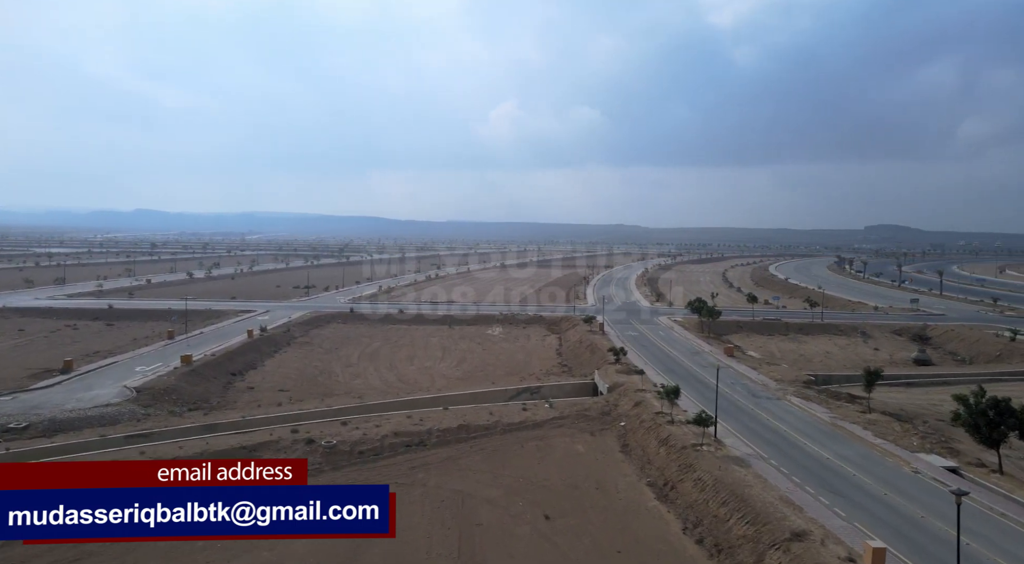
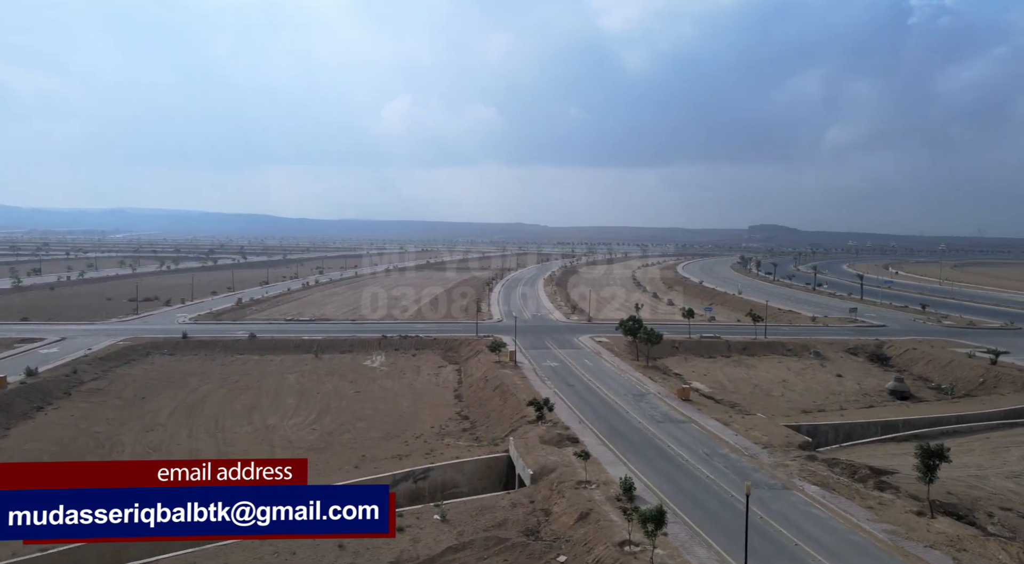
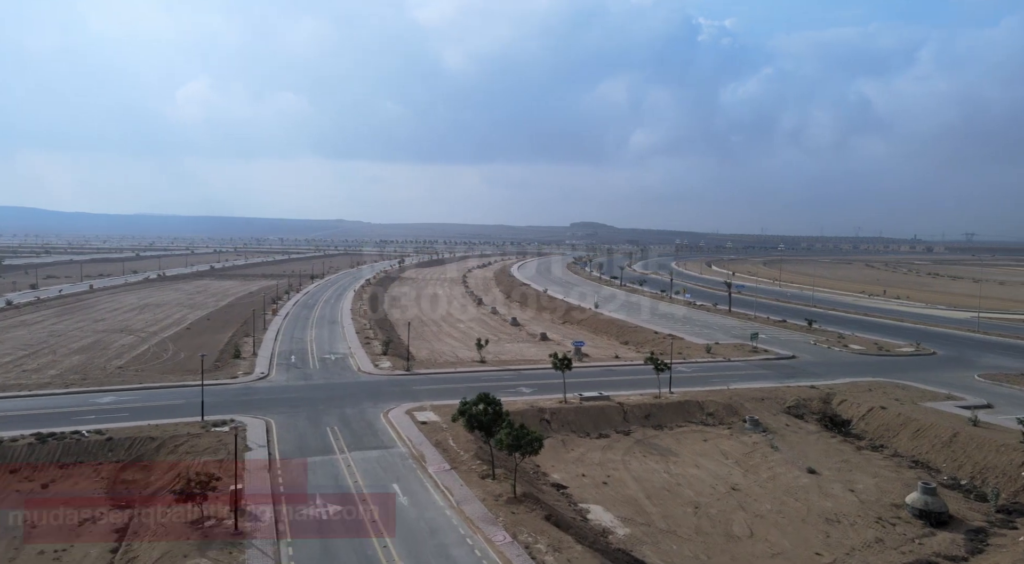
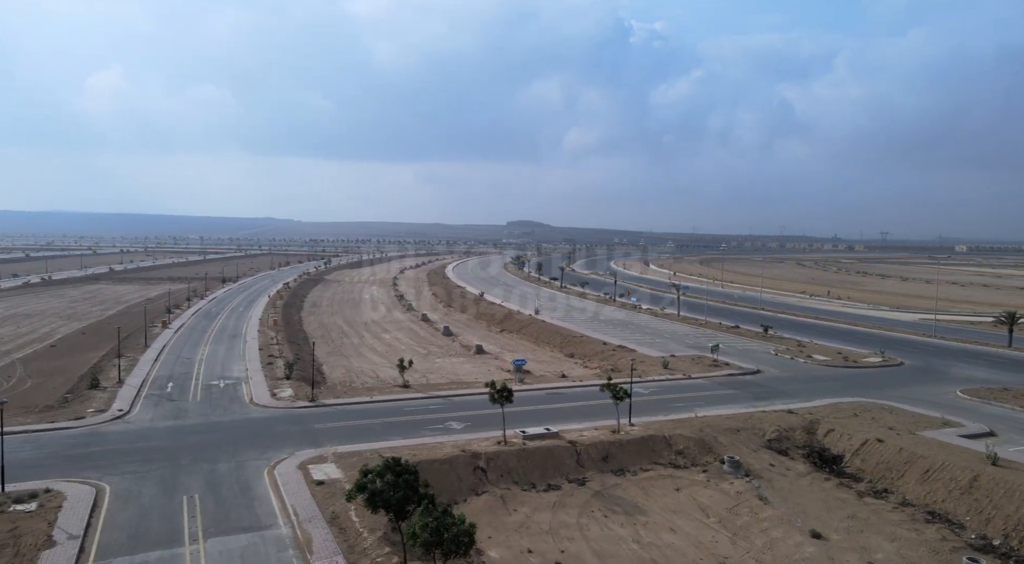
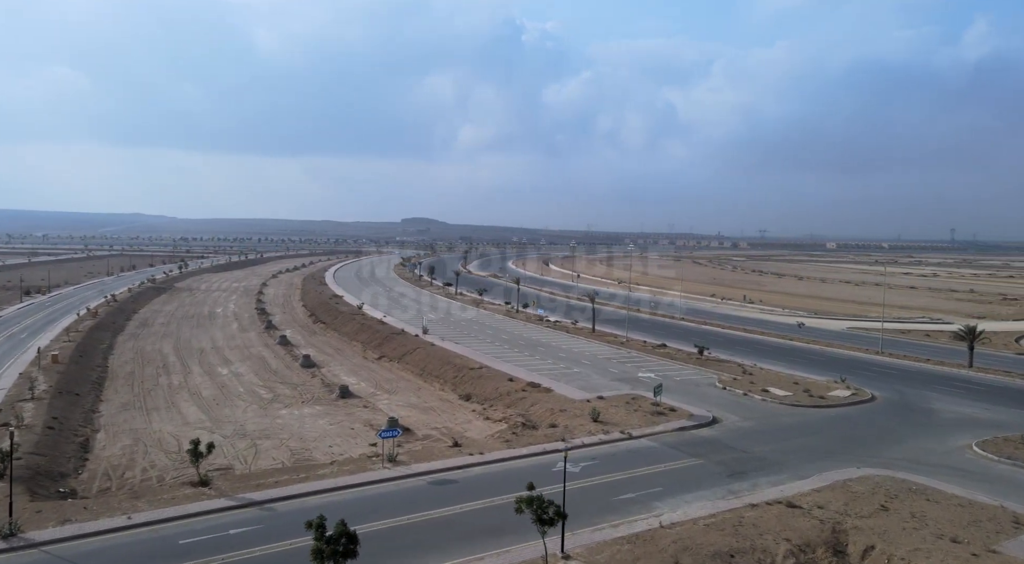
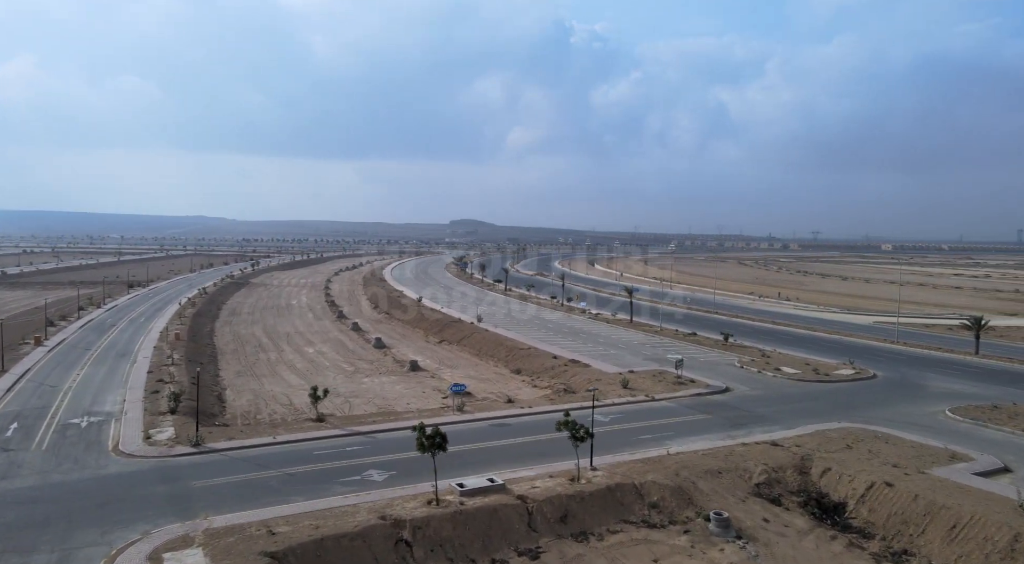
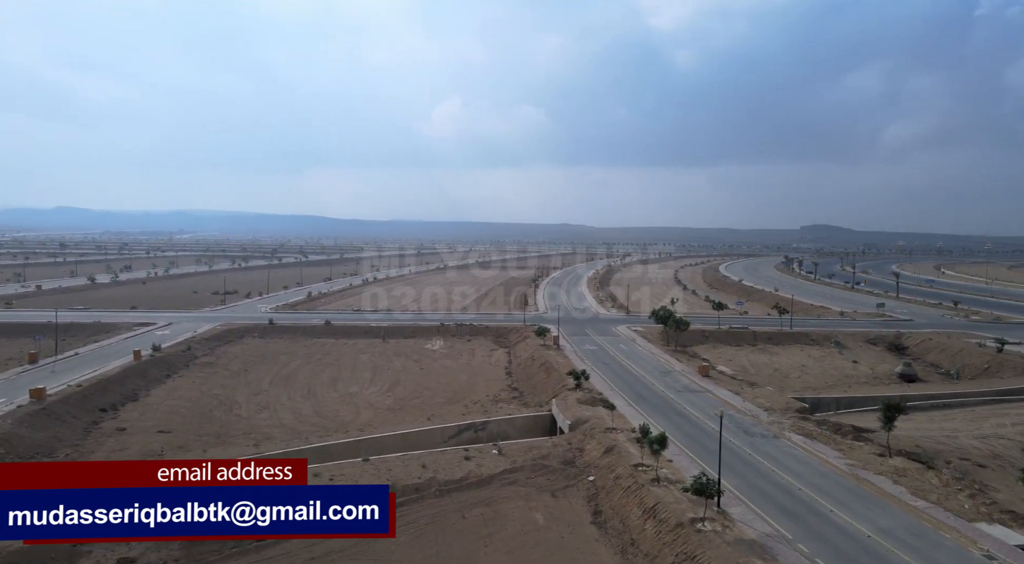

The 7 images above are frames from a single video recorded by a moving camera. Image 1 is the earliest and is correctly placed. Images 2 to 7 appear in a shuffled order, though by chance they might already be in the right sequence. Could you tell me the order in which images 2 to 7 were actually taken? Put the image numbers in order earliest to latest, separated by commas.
7, 2, 3, 4, 6, 5
